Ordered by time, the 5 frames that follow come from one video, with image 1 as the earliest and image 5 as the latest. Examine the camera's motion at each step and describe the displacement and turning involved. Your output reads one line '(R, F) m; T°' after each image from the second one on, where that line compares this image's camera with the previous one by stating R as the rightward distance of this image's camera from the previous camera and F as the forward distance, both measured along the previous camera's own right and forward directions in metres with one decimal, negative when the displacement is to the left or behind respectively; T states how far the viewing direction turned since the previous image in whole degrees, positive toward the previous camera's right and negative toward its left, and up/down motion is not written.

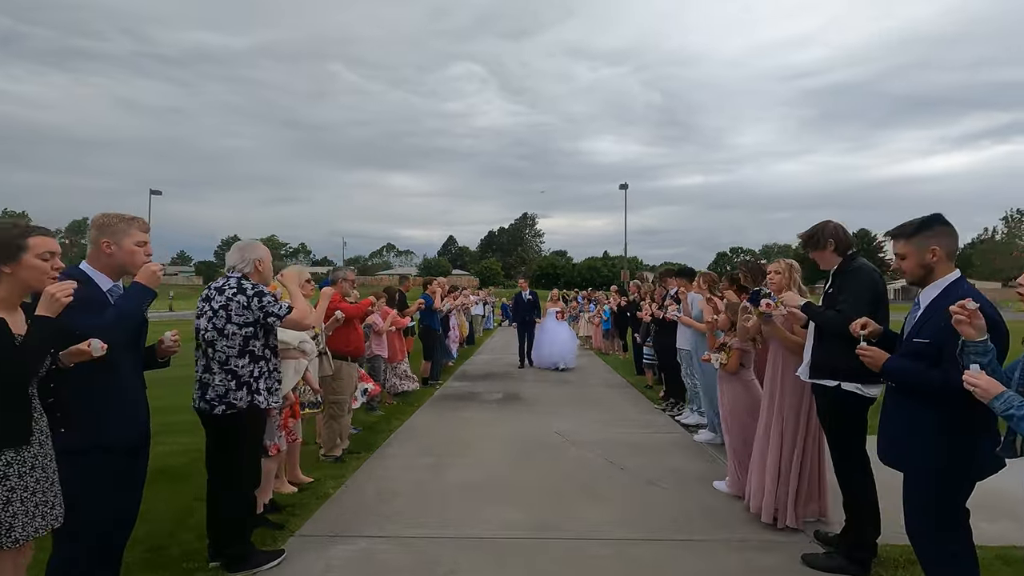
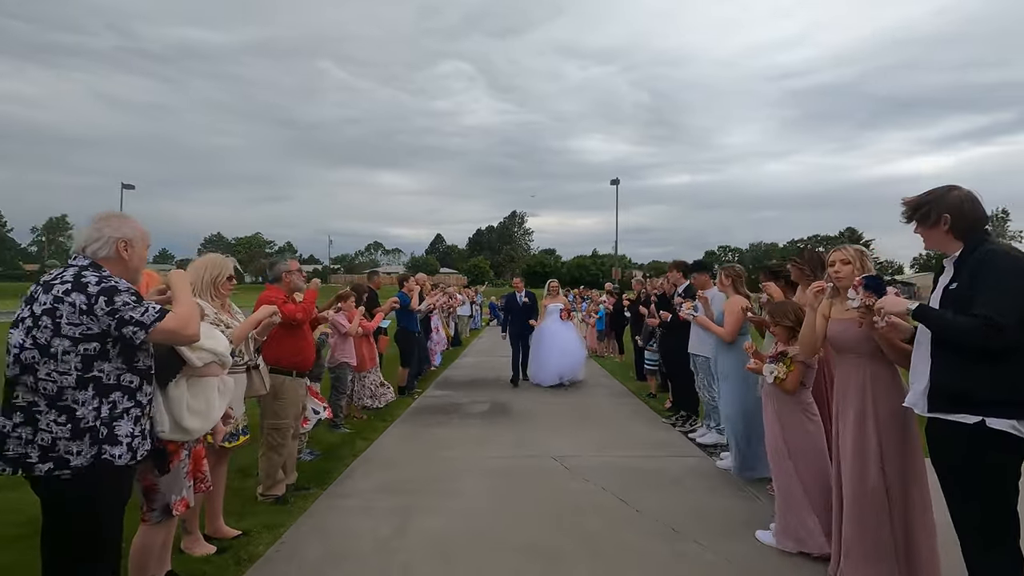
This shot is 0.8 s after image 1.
(0.0, +1.2) m; +1°
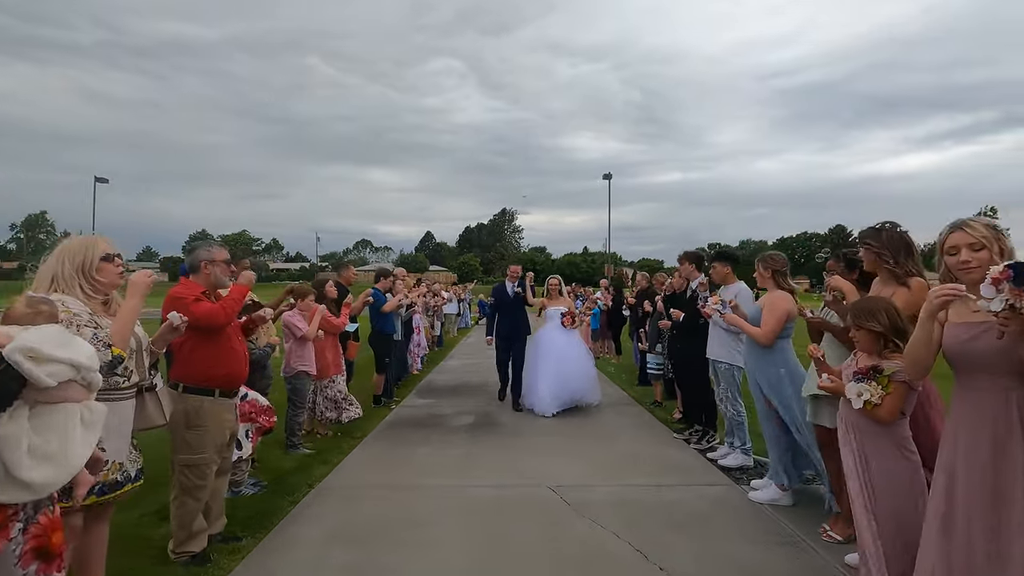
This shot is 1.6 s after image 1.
(0.0, +1.1) m; +1°
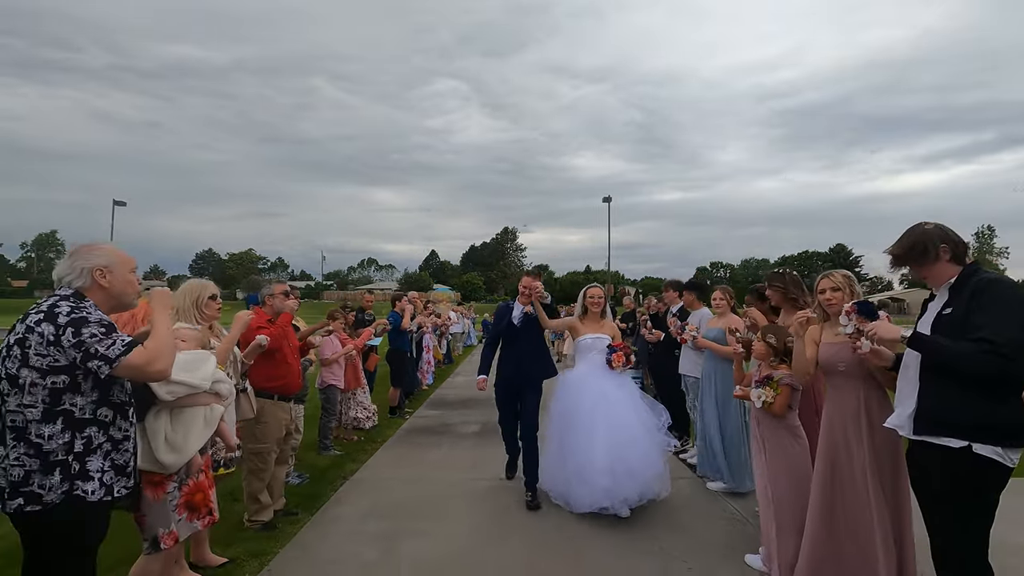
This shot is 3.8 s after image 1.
(0.0, -1.1) m; 0°
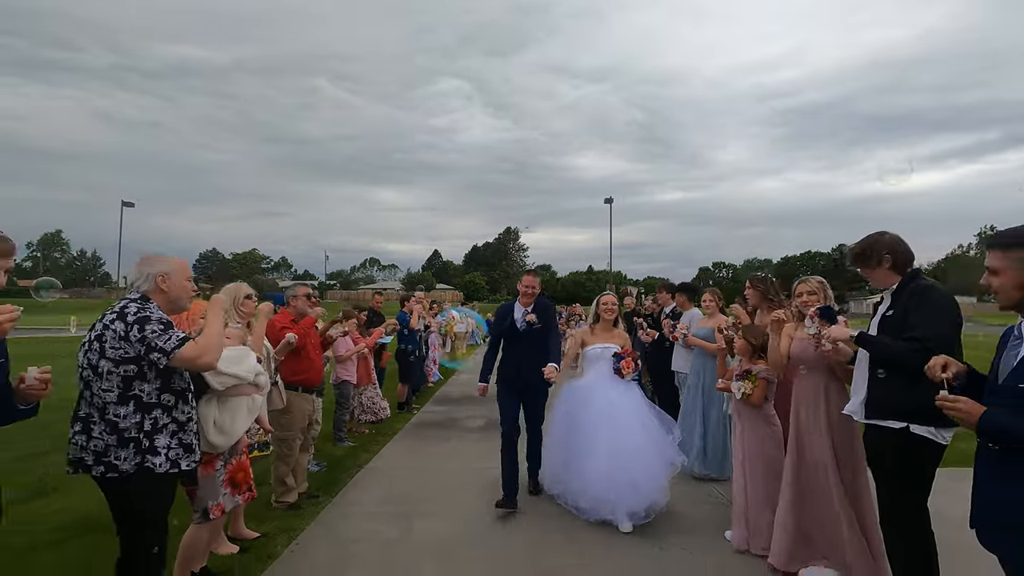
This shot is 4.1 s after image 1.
(0.0, -0.5) m; 0°
